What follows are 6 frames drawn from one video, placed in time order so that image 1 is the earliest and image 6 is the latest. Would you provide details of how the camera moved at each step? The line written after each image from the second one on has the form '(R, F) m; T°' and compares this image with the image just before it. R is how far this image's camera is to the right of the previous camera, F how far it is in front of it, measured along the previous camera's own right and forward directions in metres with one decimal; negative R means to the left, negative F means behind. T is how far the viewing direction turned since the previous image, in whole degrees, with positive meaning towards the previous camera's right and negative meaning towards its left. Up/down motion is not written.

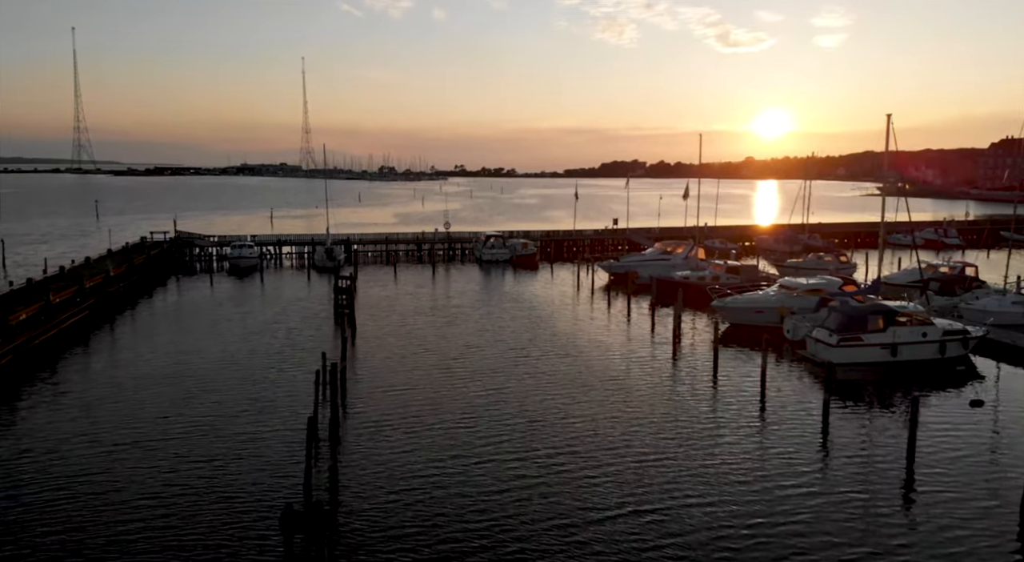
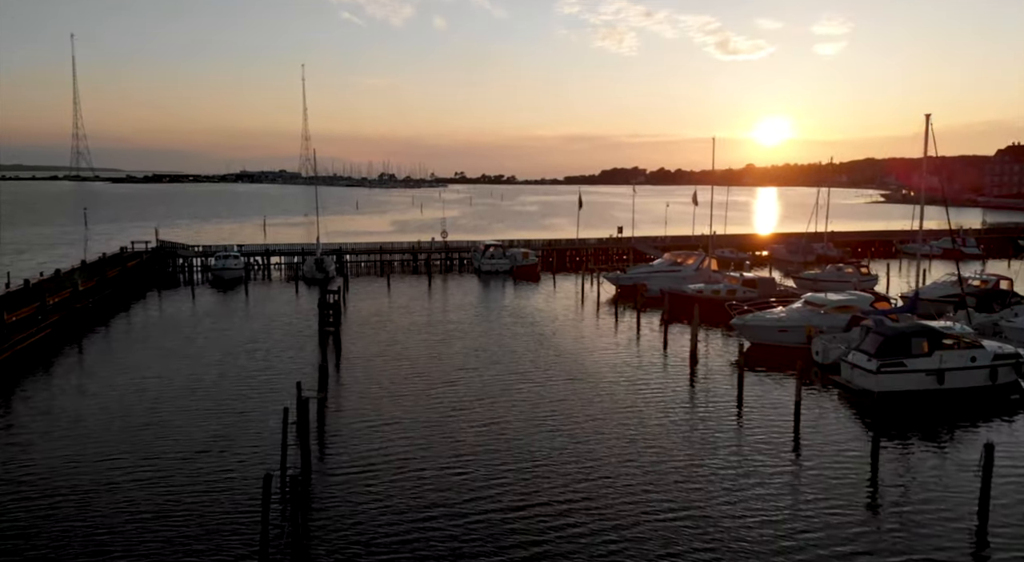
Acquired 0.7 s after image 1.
(0.0, +2.8) m; 0°
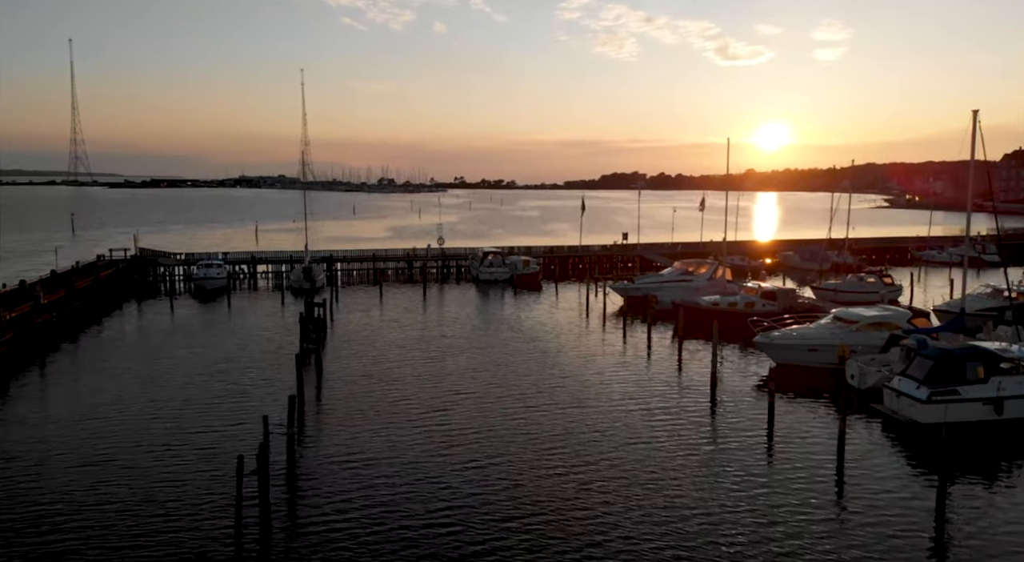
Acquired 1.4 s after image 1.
(0.0, +2.8) m; 0°
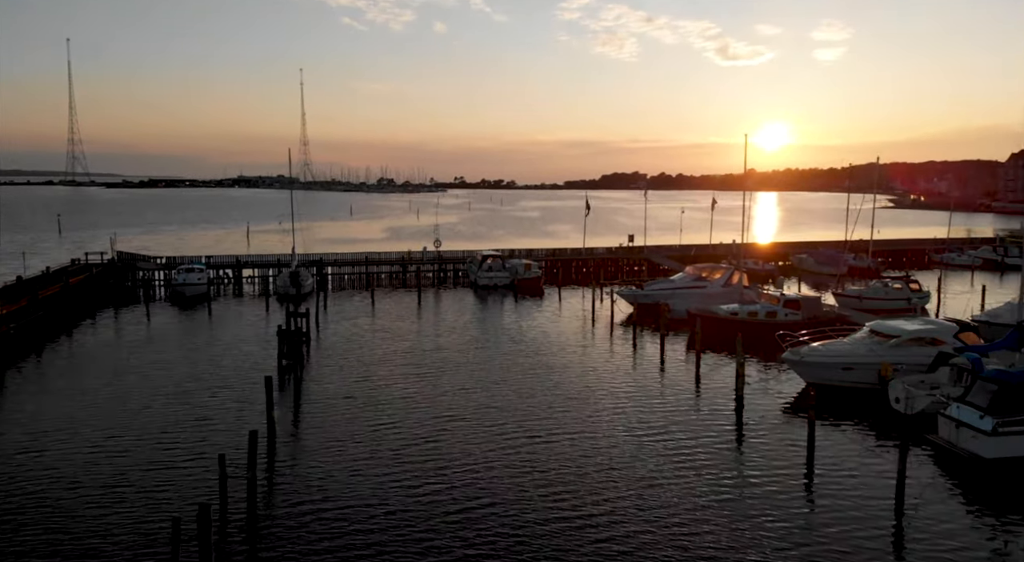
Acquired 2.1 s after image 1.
(0.0, +2.8) m; 0°
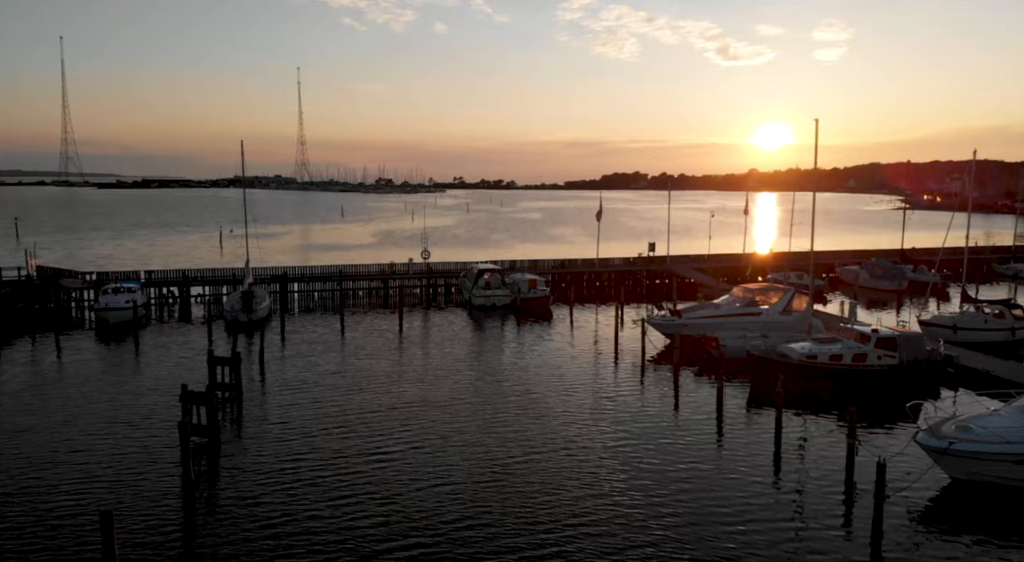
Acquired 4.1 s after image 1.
(-0.1, +8.0) m; 0°
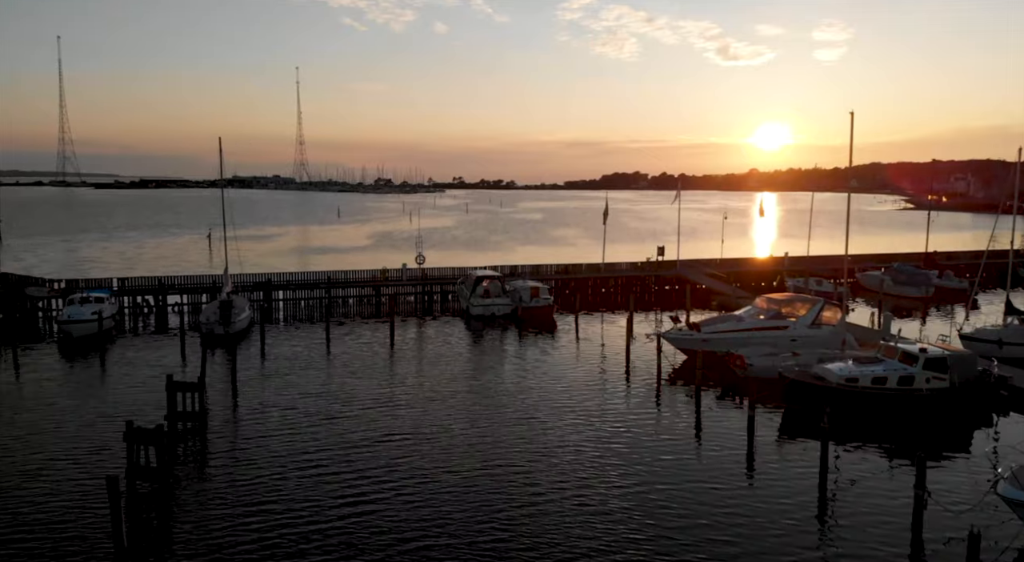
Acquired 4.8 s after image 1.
(0.0, +2.8) m; 0°
